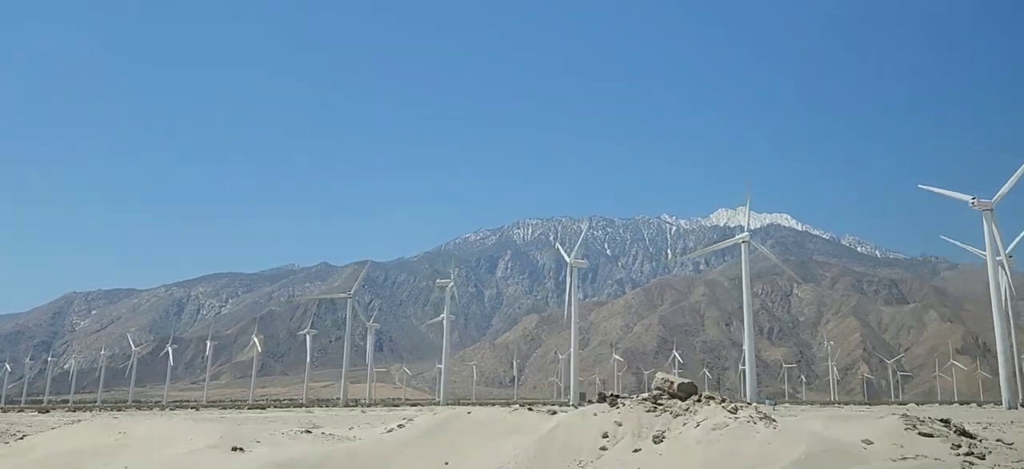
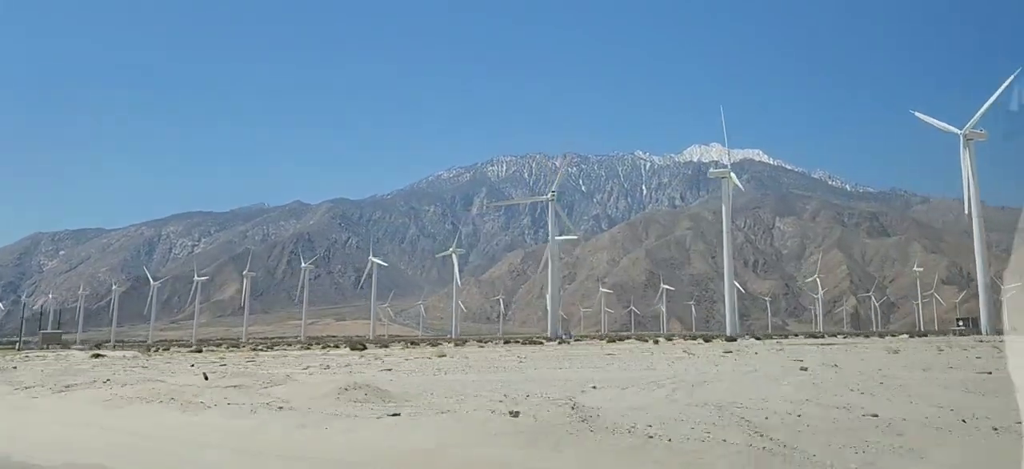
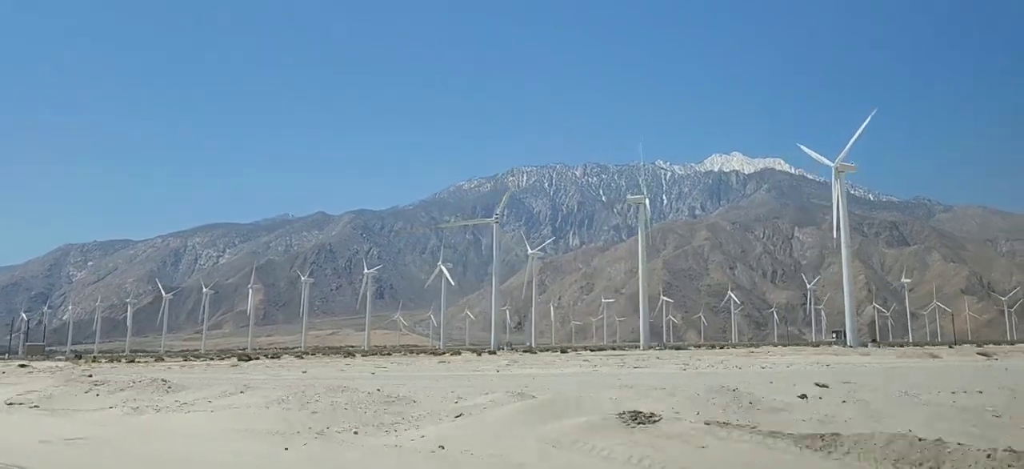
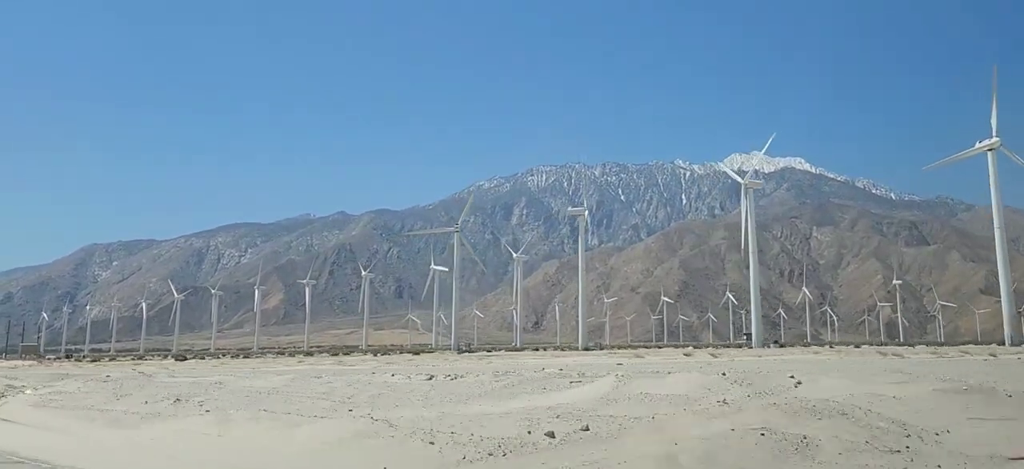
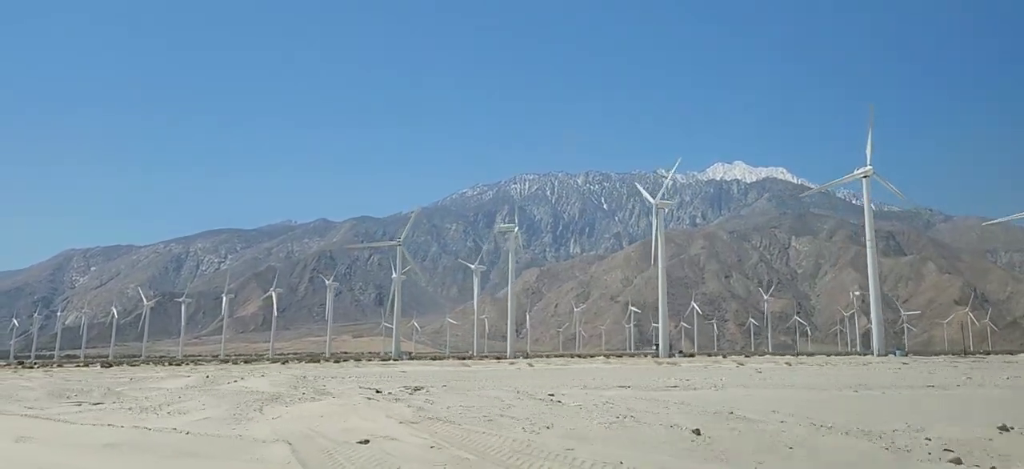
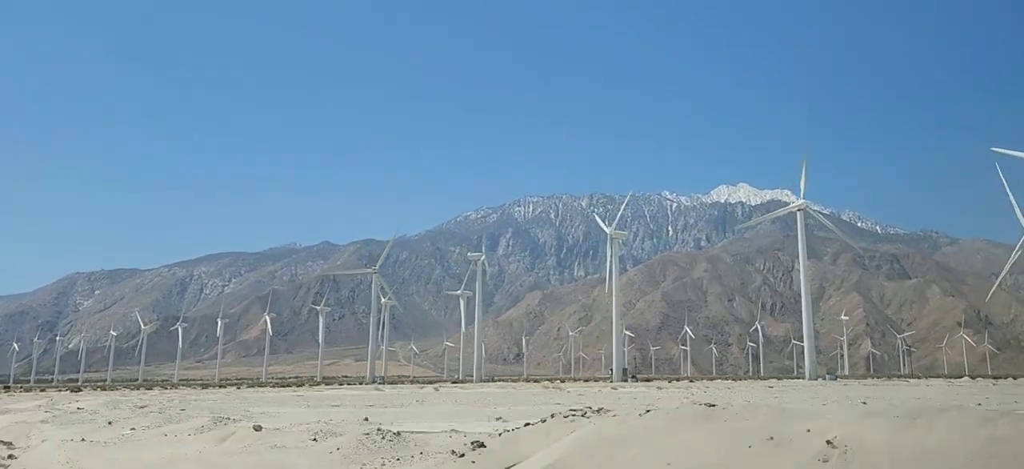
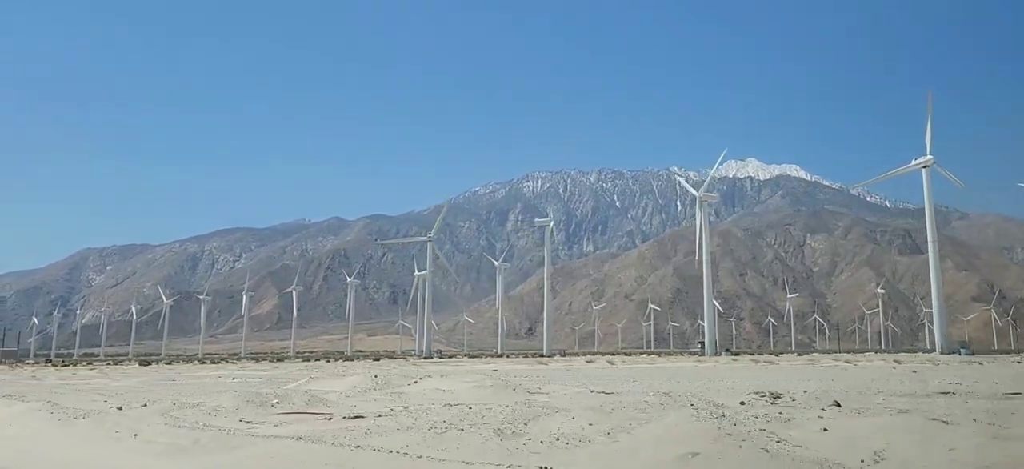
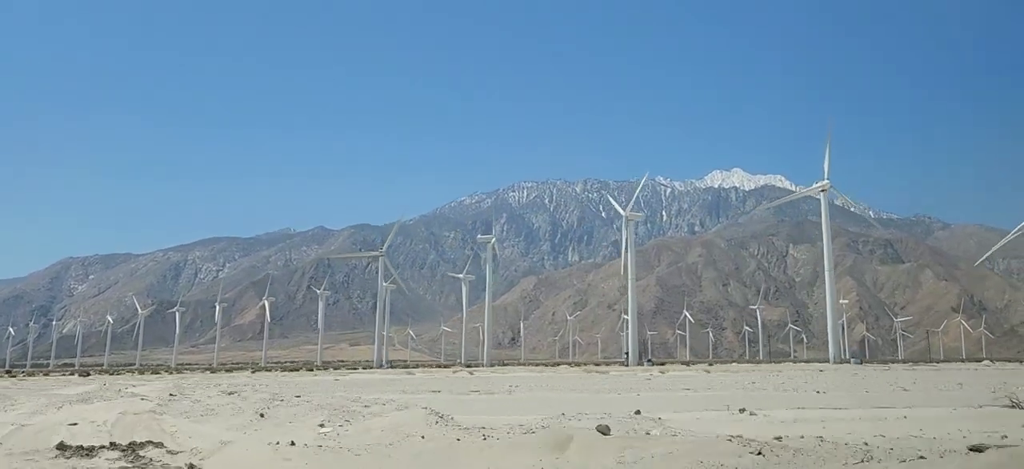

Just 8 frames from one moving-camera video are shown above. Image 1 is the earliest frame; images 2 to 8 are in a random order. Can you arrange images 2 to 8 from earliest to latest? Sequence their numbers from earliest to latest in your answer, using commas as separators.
6, 8, 5, 7, 4, 3, 2
